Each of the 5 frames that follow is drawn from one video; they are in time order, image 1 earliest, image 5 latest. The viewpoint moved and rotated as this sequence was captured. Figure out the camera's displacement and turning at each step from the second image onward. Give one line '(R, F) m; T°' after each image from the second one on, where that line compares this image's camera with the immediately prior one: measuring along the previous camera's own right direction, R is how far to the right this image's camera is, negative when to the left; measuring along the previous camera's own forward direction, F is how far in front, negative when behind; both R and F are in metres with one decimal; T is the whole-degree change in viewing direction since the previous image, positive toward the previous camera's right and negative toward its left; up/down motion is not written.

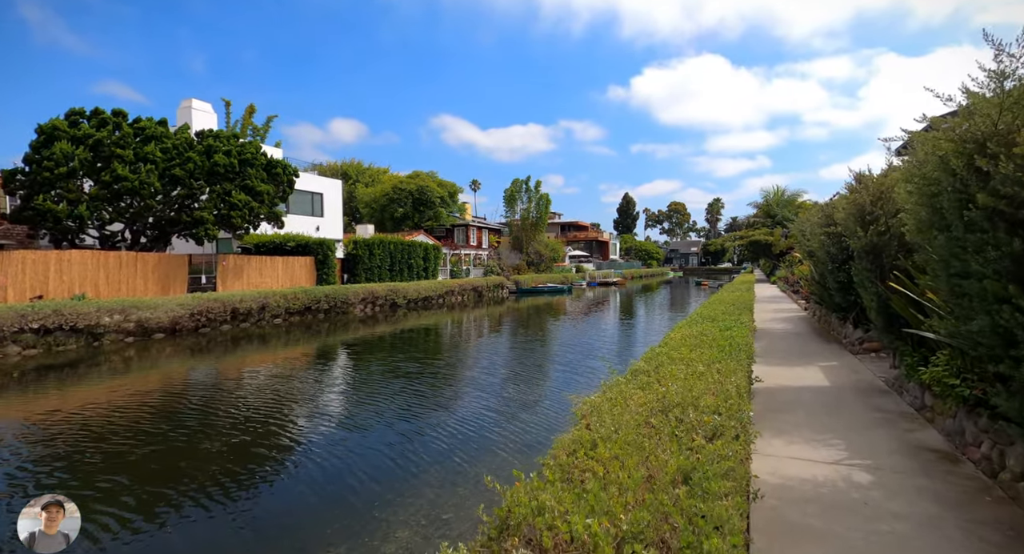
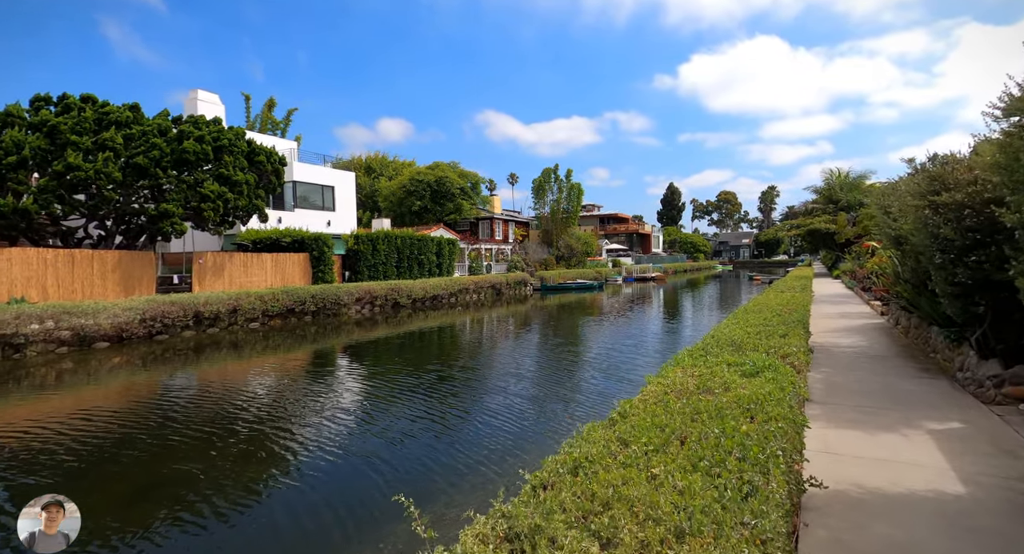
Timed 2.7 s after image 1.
(+1.2, +2.6) m; -5°
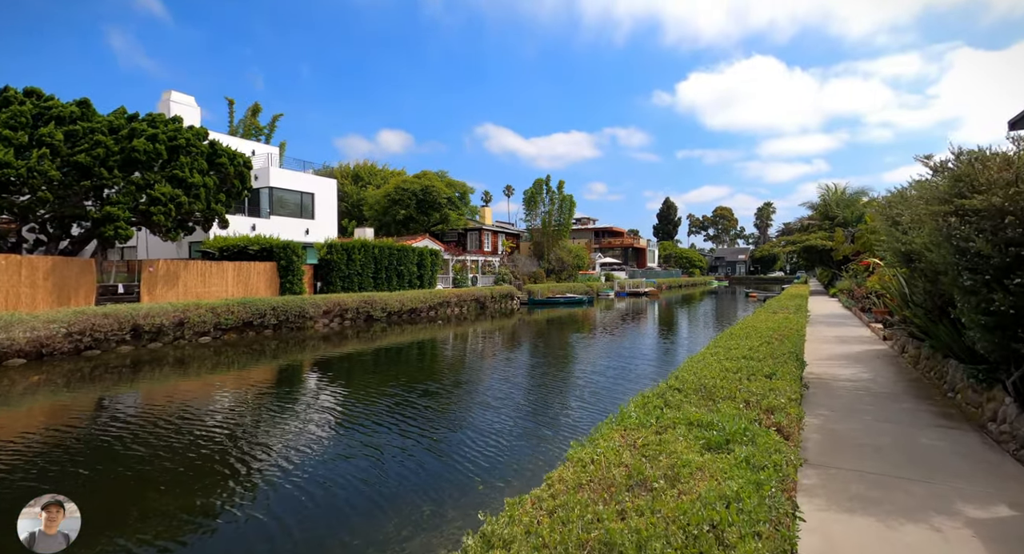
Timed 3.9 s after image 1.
(+0.6, +1.1) m; 0°
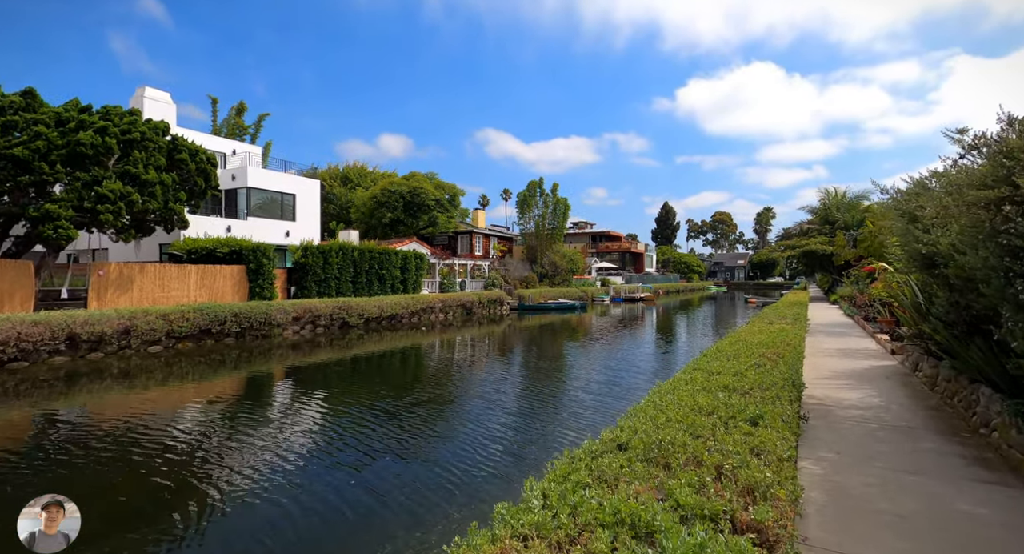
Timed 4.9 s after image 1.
(+0.6, +1.1) m; 0°
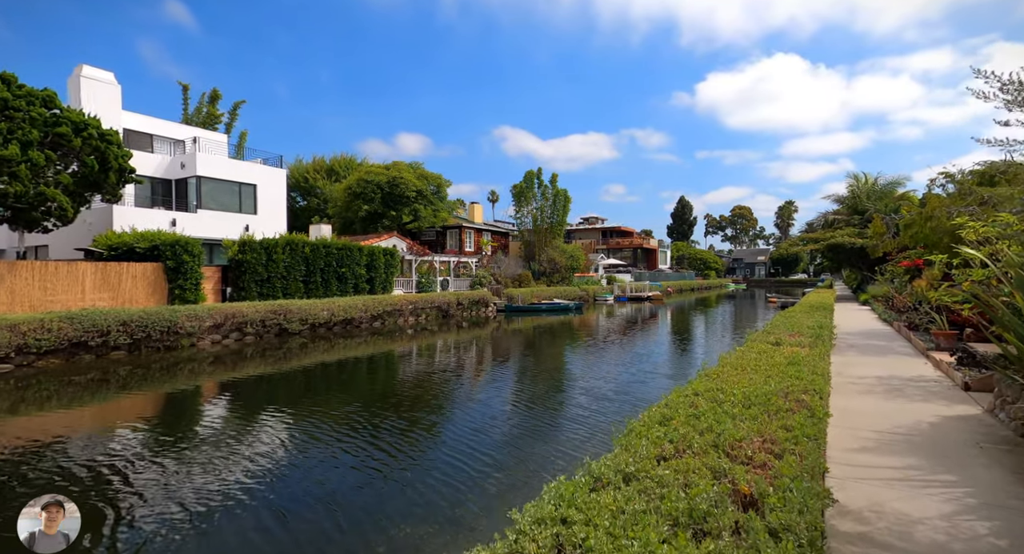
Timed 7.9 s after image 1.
(+1.7, +3.0) m; -2°
